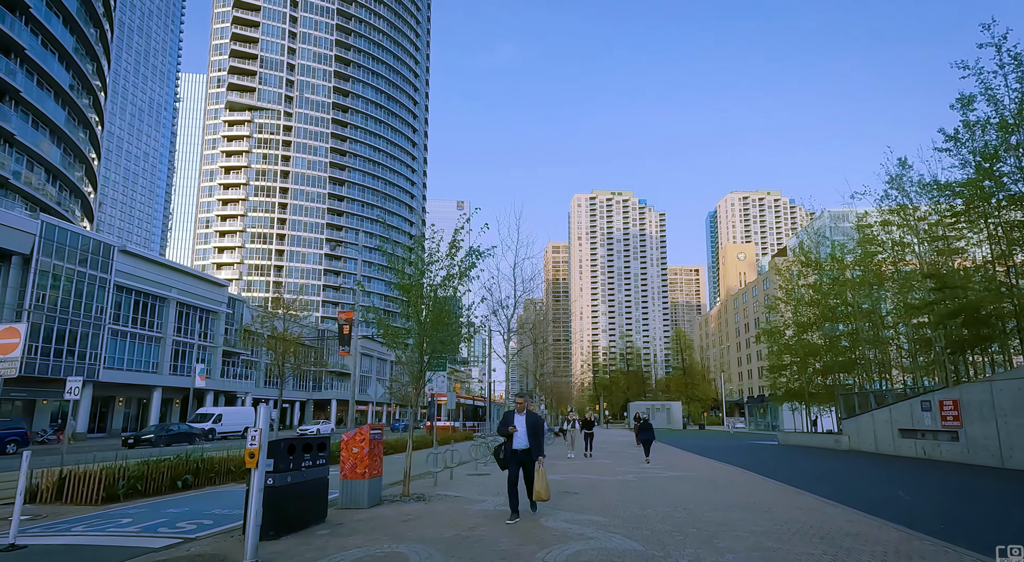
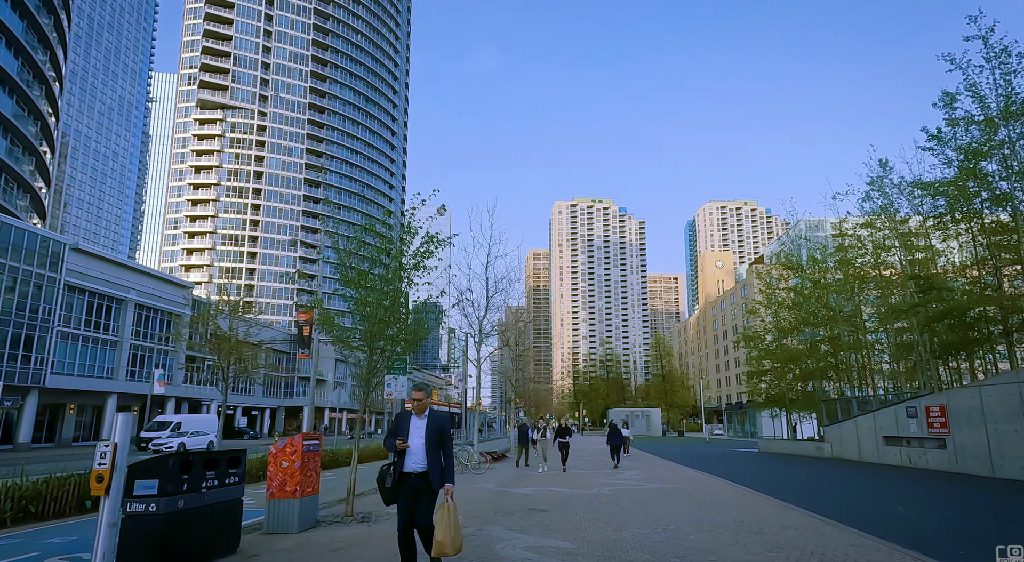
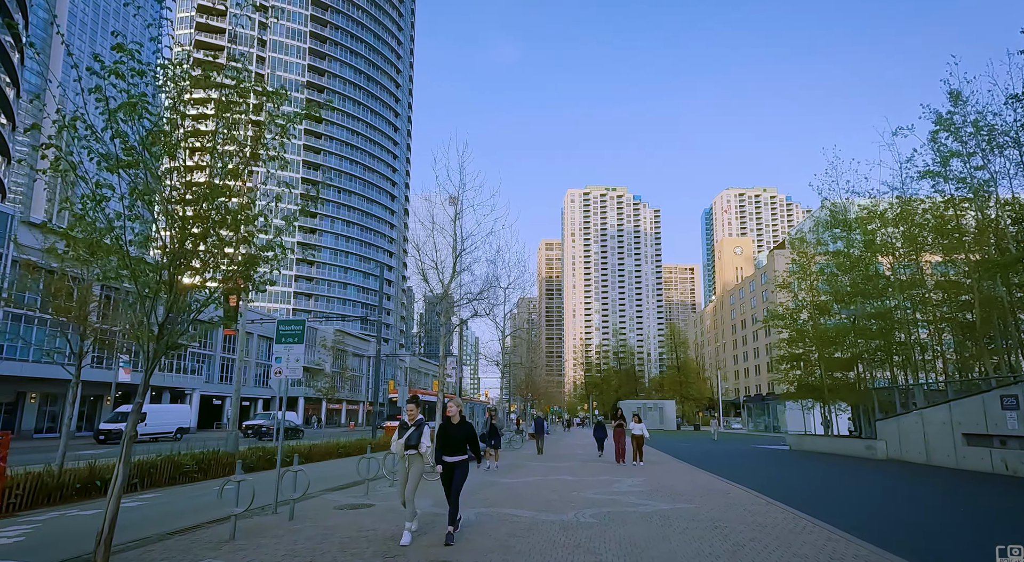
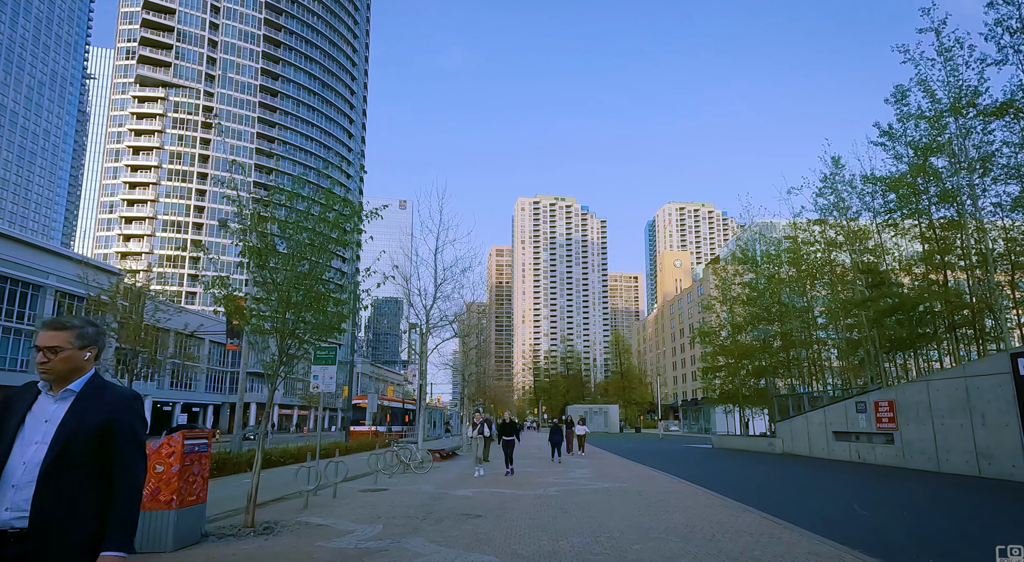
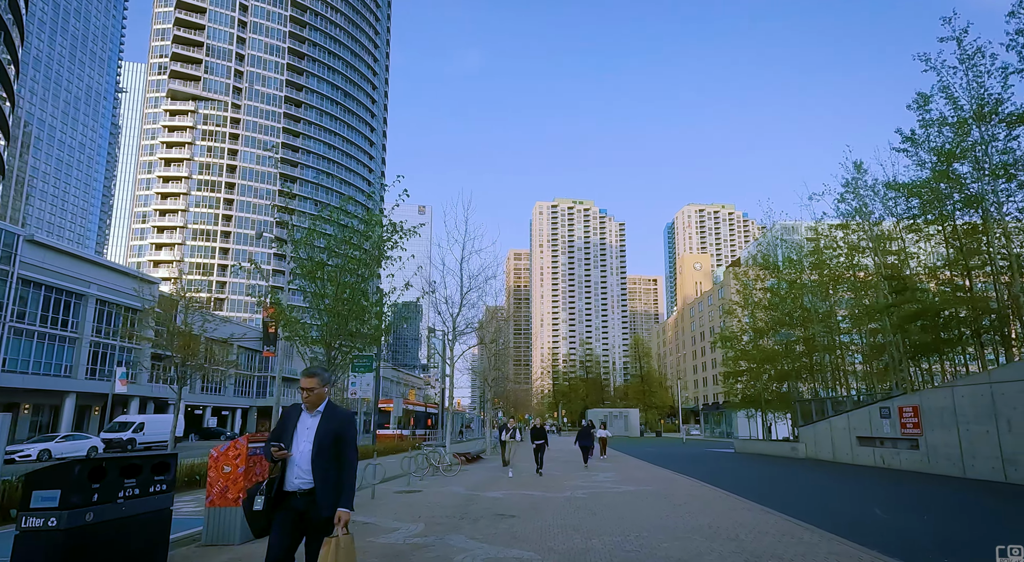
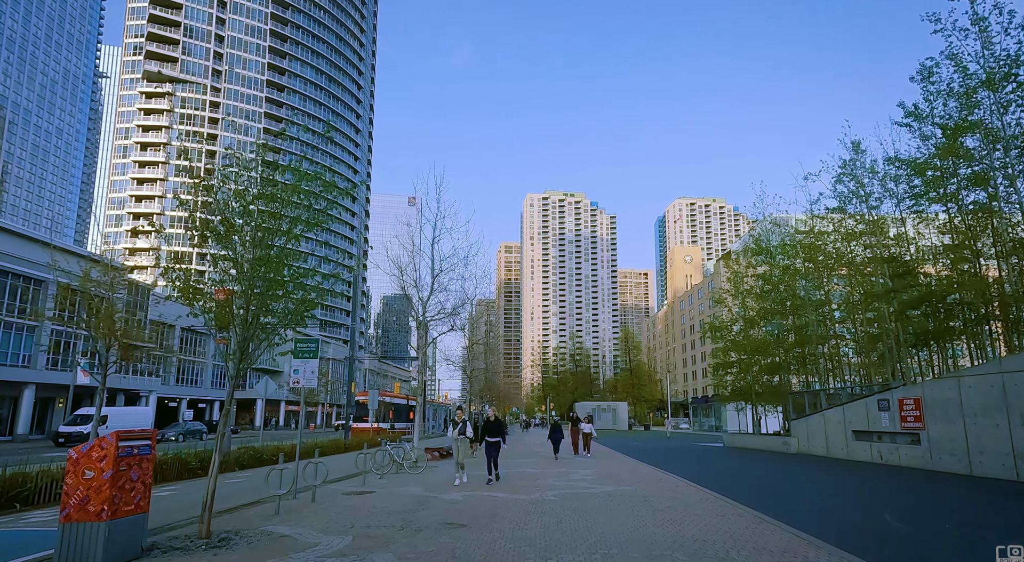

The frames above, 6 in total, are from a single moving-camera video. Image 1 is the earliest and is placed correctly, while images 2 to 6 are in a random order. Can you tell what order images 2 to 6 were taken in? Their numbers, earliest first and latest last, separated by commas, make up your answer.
2, 5, 4, 6, 3
